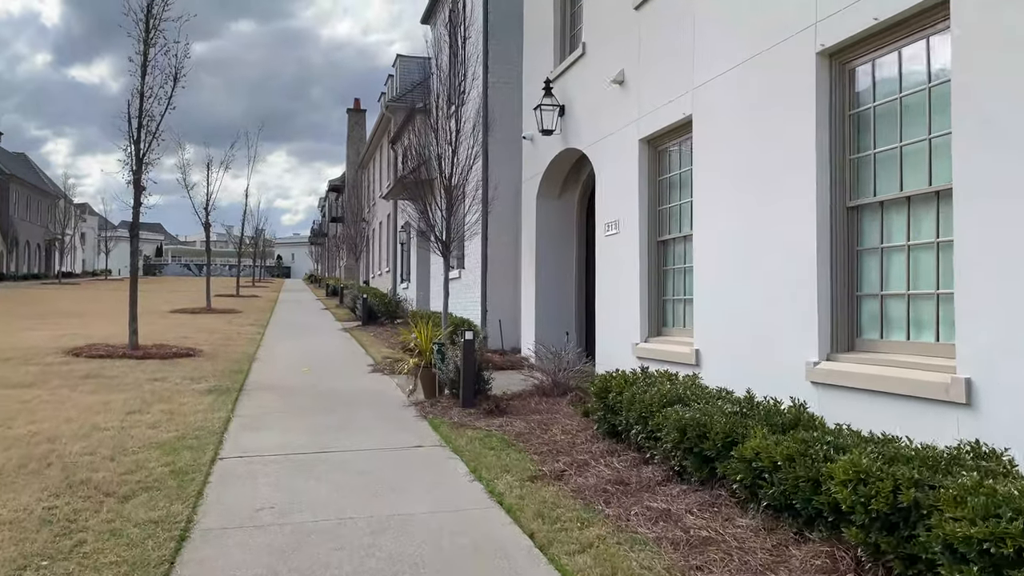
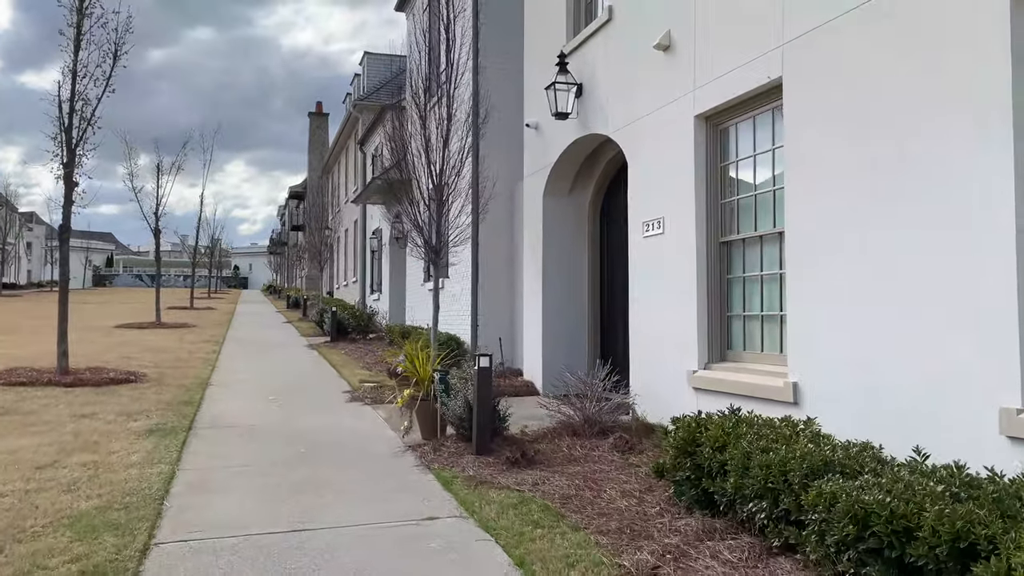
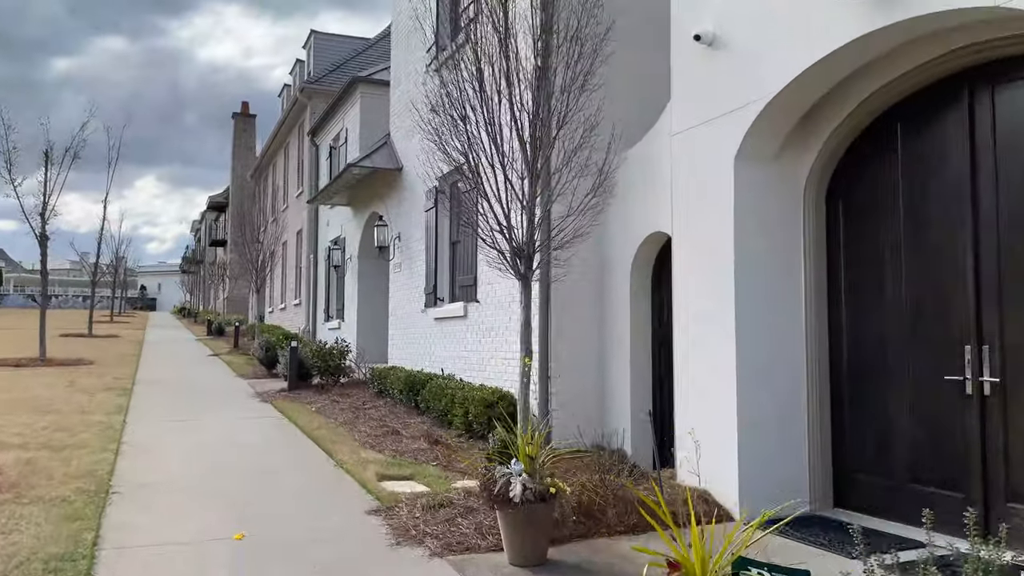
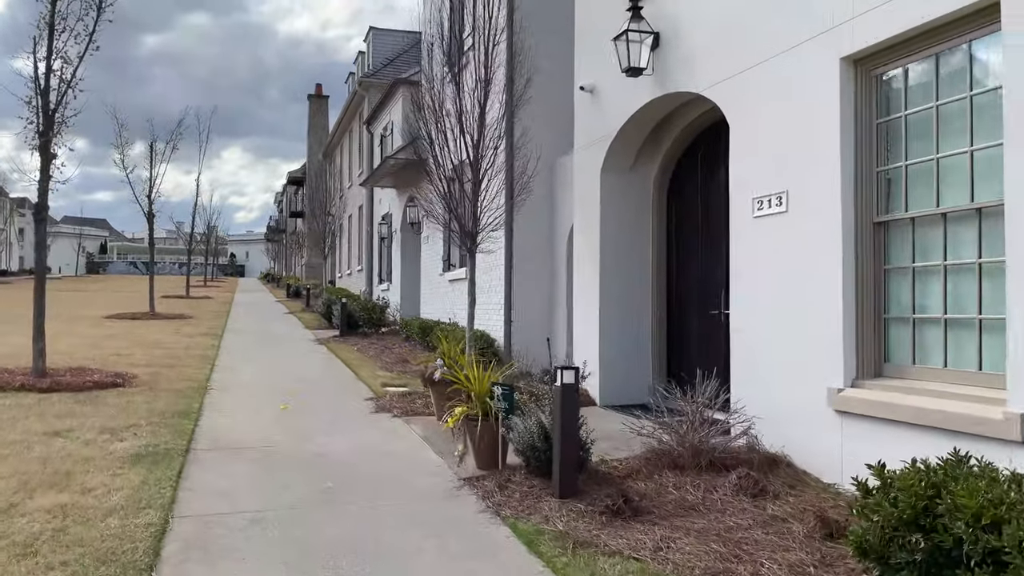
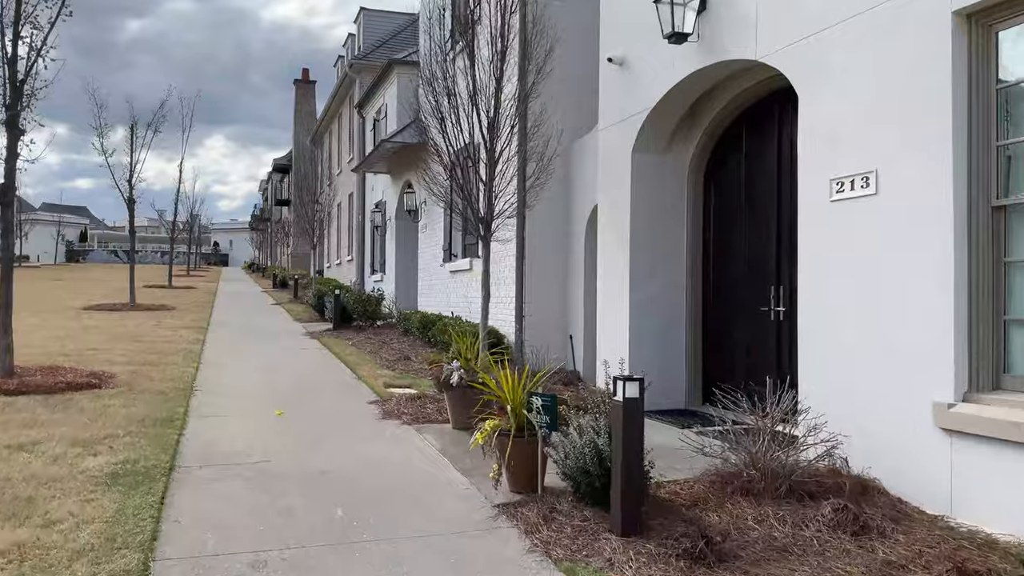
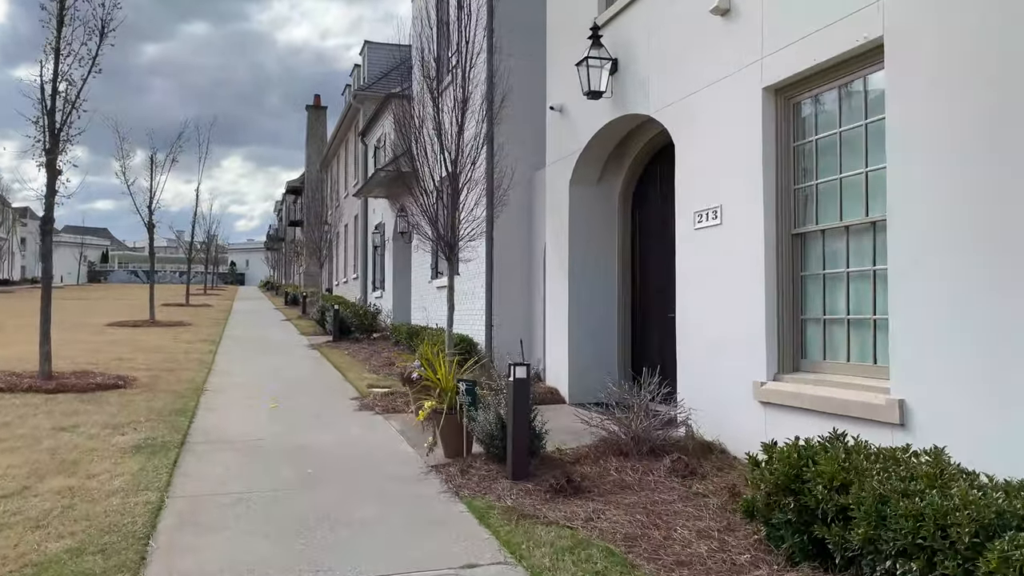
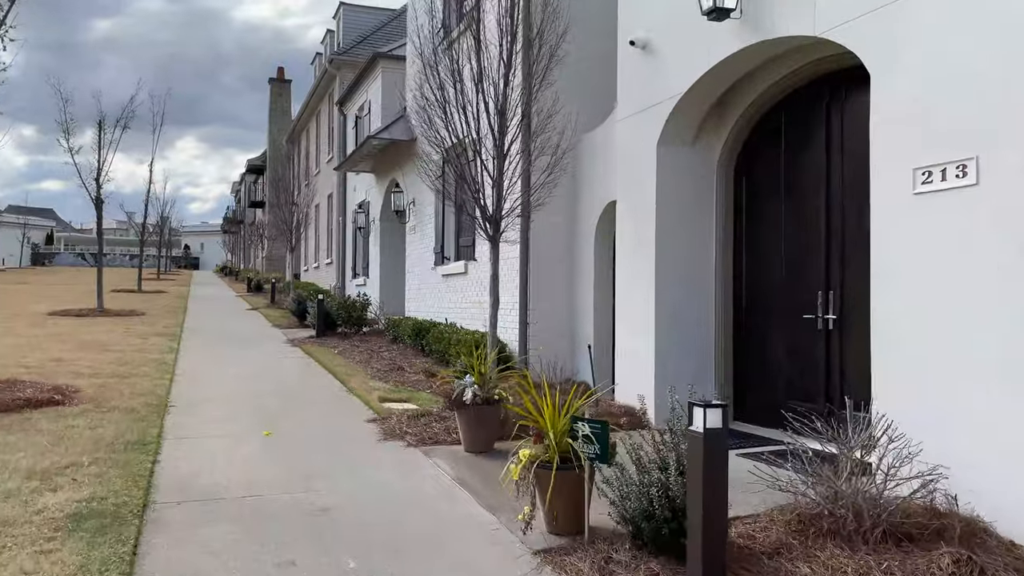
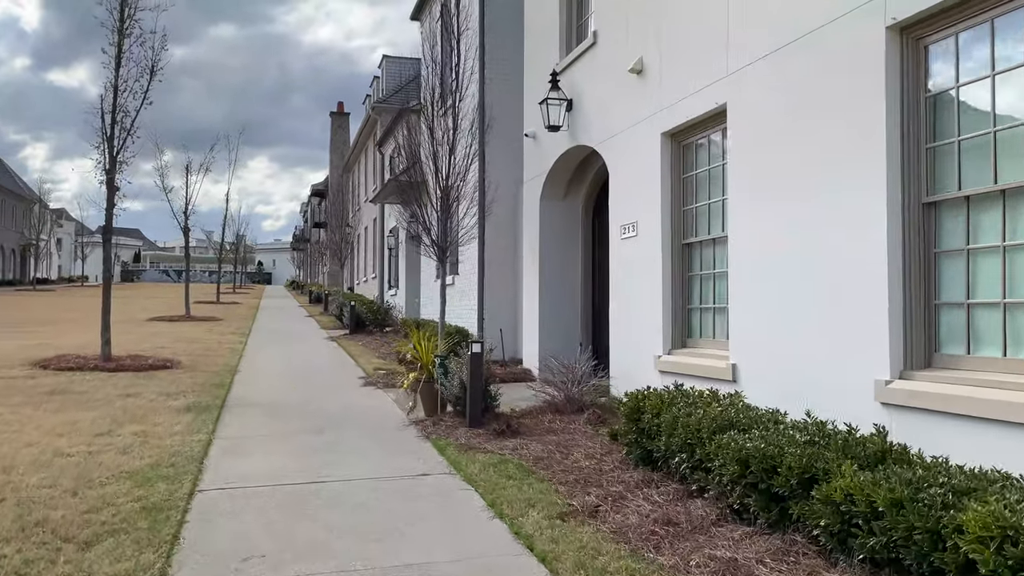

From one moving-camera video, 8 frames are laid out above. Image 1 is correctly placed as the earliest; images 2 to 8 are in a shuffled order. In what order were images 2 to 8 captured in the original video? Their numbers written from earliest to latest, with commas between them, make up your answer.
8, 2, 6, 4, 5, 7, 3
